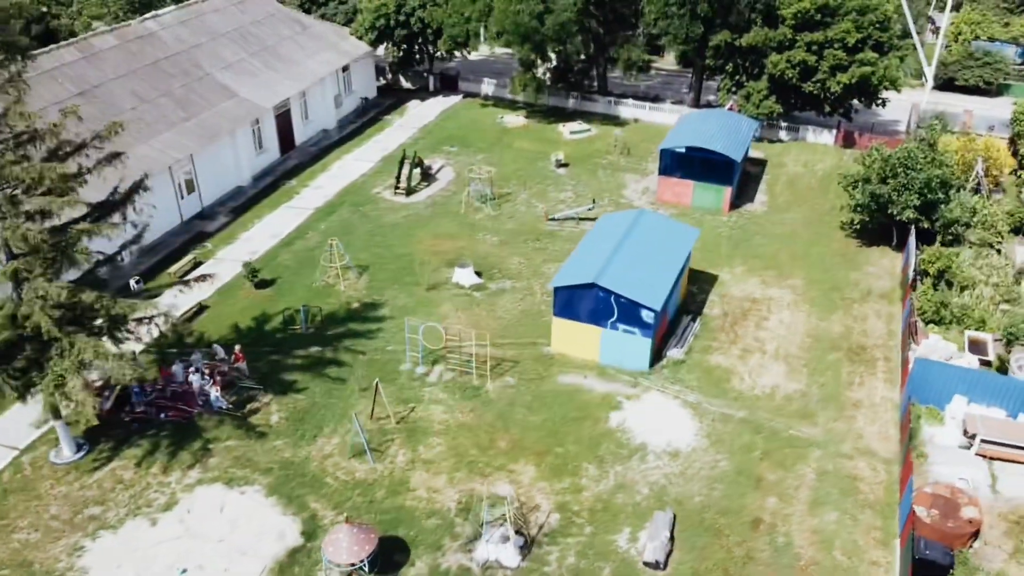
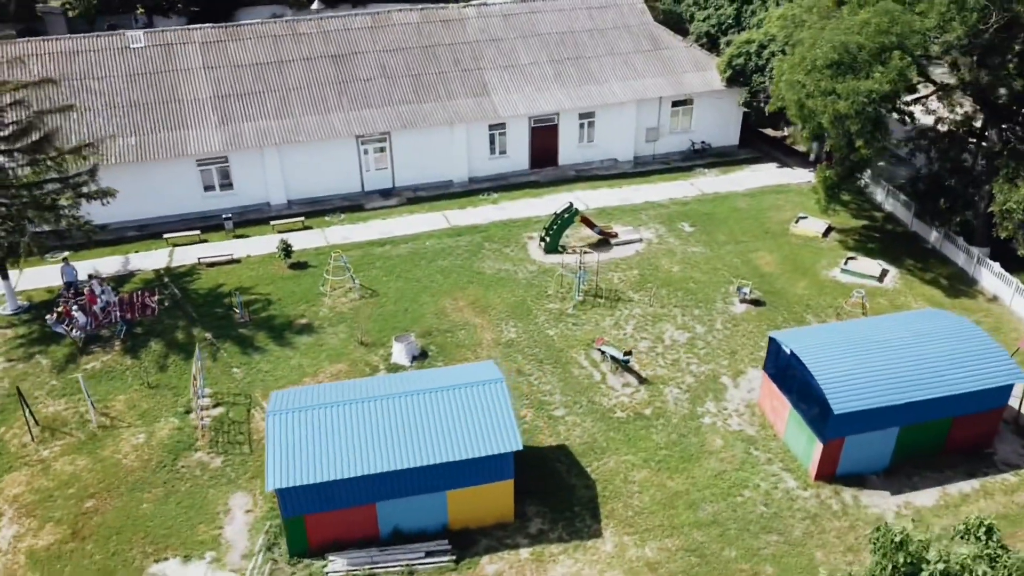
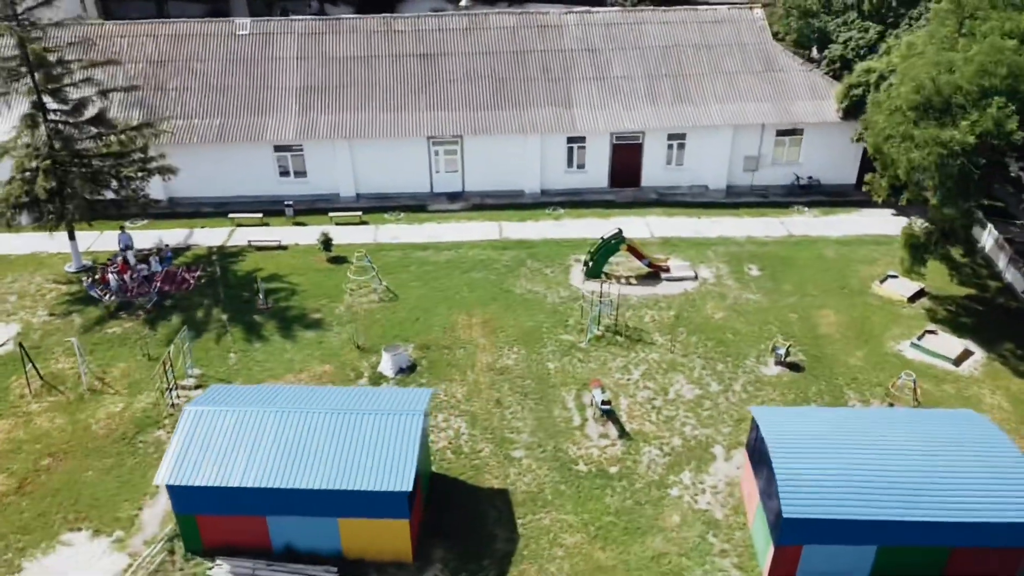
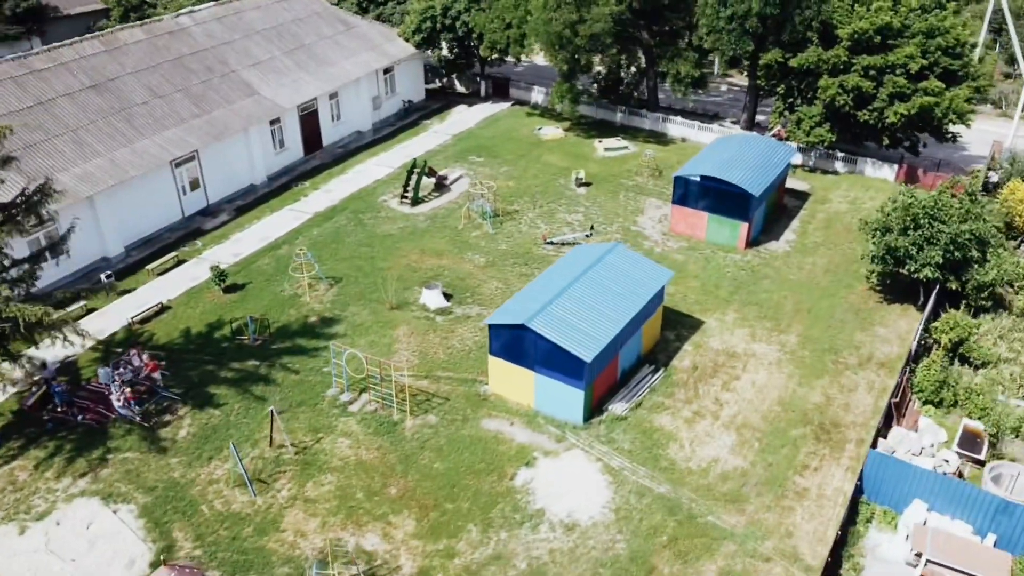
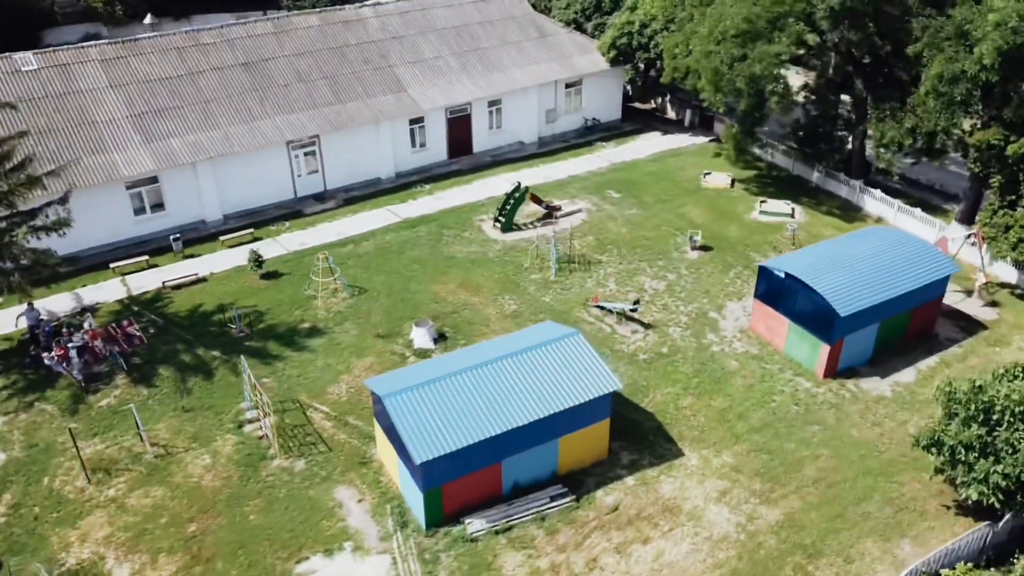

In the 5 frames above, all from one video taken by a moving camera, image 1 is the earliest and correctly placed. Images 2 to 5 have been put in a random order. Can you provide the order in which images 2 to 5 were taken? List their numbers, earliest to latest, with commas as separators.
4, 5, 2, 3
